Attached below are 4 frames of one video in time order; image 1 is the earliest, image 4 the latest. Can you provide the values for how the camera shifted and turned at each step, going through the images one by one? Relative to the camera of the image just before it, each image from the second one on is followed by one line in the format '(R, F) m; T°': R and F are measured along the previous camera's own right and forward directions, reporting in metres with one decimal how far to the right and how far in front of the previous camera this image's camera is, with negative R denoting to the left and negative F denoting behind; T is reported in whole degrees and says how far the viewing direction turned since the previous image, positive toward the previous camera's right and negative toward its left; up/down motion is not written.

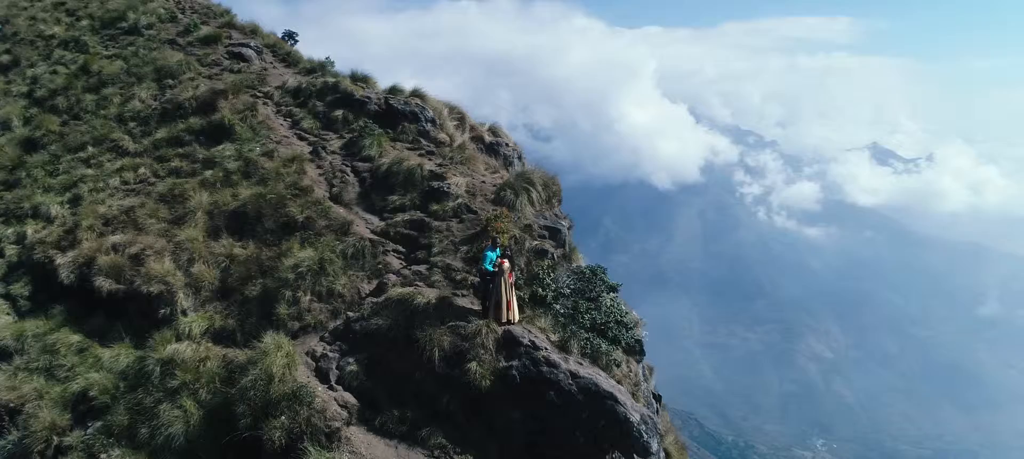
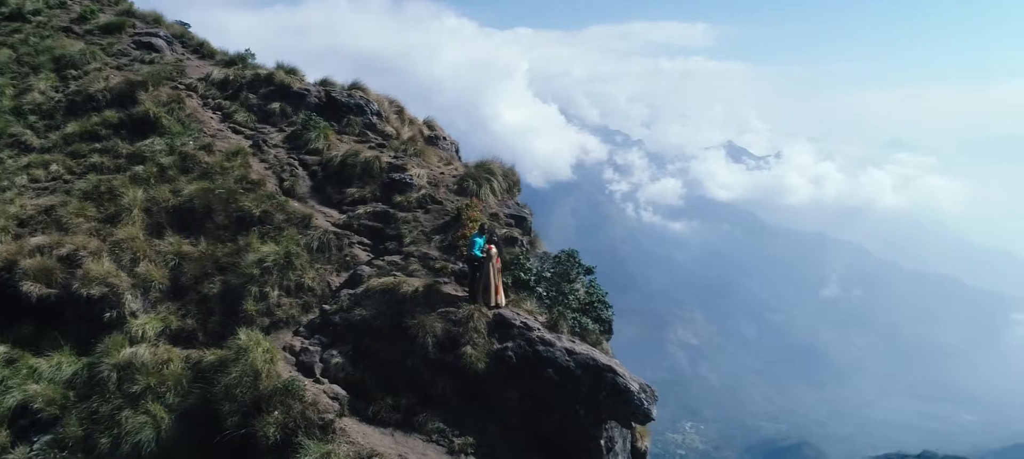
(-1.8, -0.2) m; +10°
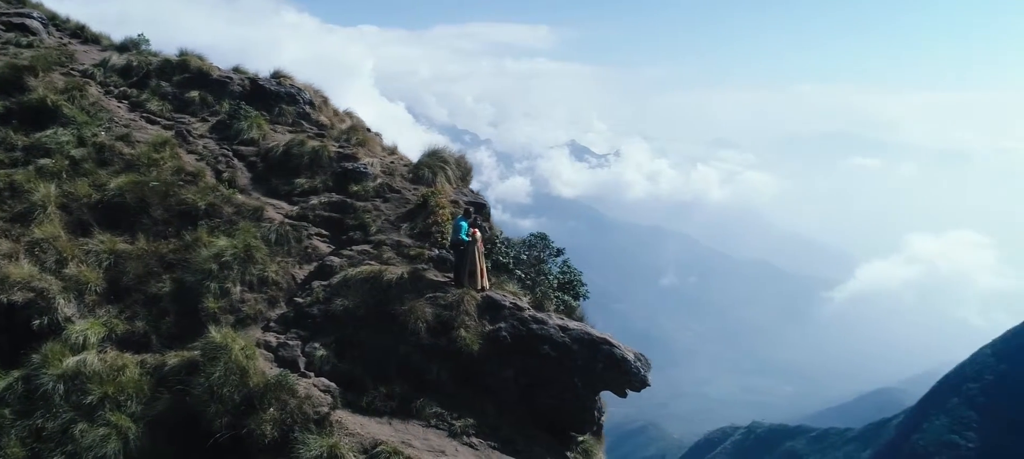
(-2.2, 0.0) m; +12°
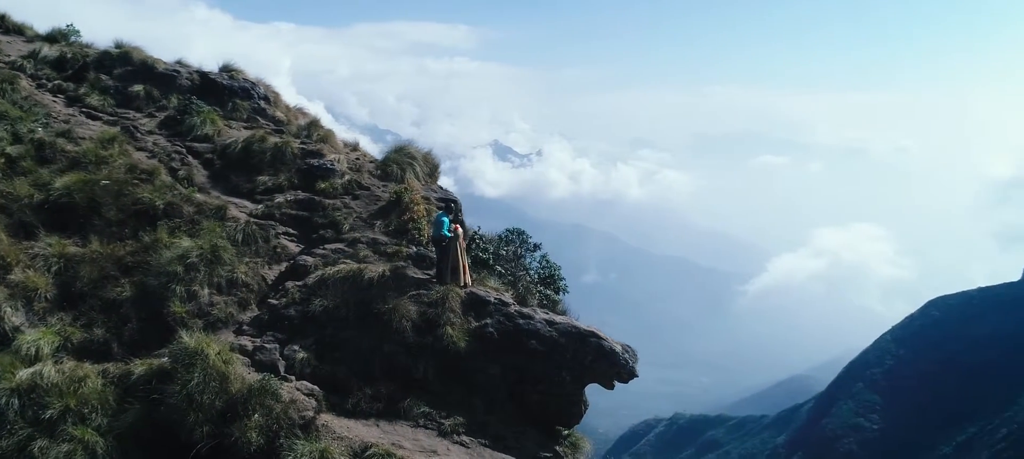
(-0.9, +0.1) m; +6°
